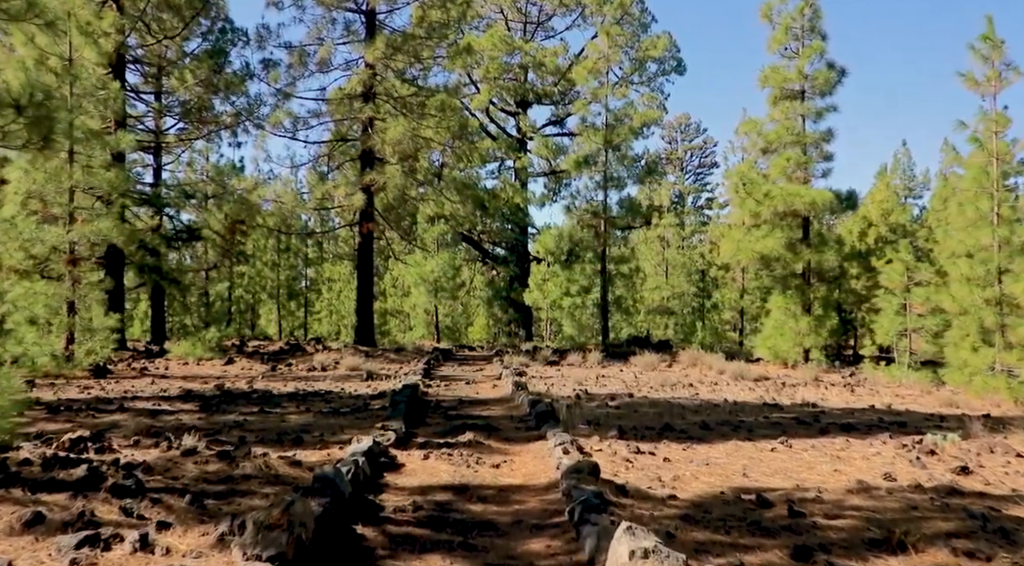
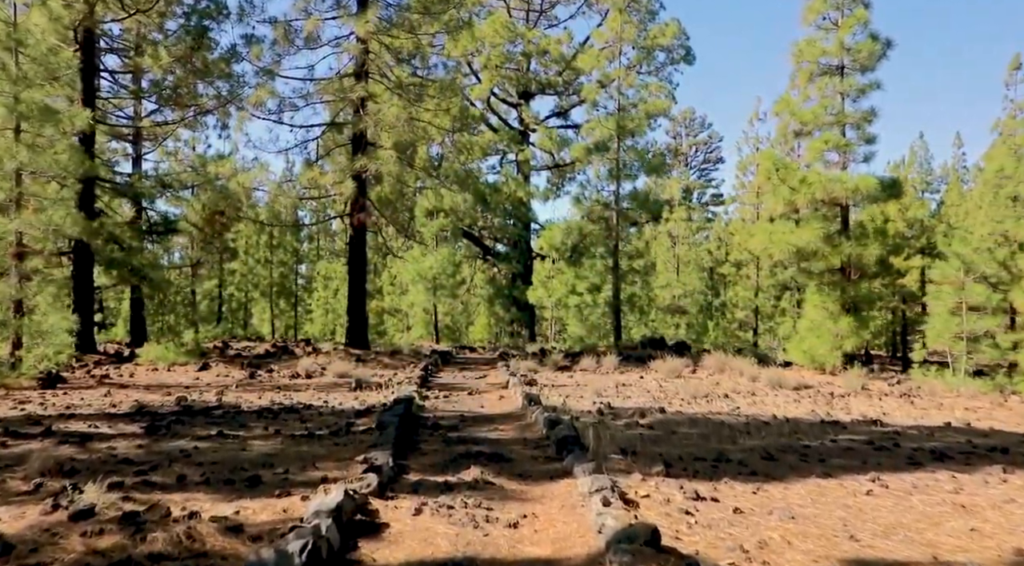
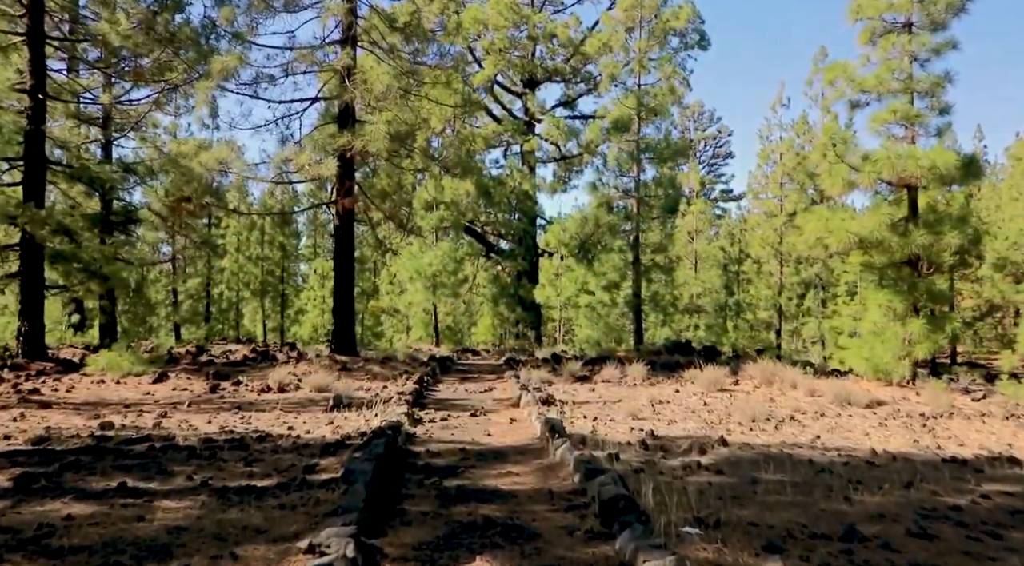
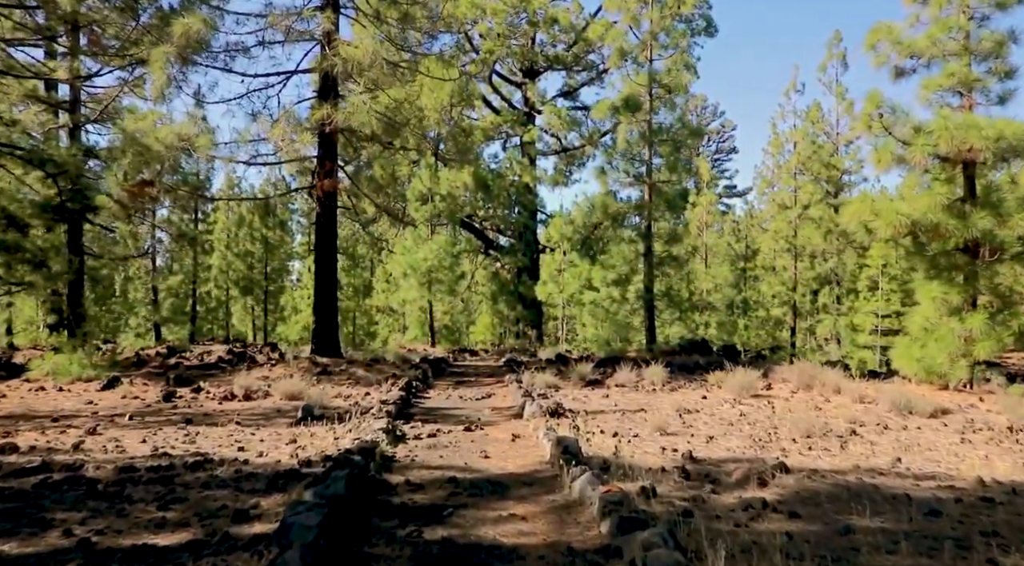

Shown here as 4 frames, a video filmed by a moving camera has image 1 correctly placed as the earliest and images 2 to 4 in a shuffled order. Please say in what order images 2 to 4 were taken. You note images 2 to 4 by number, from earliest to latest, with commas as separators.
2, 3, 4
